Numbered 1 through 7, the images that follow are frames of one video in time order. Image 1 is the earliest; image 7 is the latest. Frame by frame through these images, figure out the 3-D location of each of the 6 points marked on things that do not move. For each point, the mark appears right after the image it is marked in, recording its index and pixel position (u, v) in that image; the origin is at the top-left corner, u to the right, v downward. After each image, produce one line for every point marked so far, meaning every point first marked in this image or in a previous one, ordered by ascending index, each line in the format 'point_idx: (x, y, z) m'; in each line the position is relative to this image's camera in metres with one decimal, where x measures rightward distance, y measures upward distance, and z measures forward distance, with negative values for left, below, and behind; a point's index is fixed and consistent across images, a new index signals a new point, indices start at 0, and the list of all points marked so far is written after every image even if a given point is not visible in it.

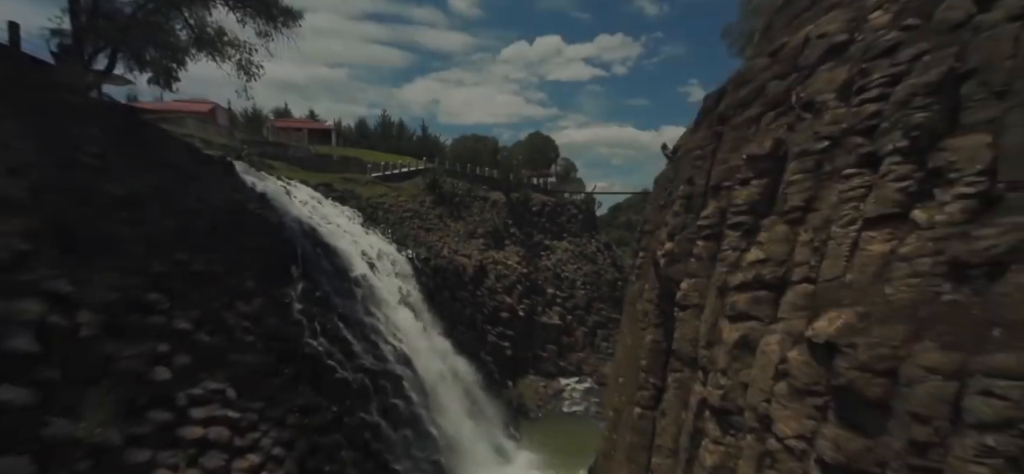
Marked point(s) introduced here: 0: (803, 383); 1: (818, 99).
0: (+2.2, -1.1, +3.8) m
1: (+3.2, +1.5, +5.2) m
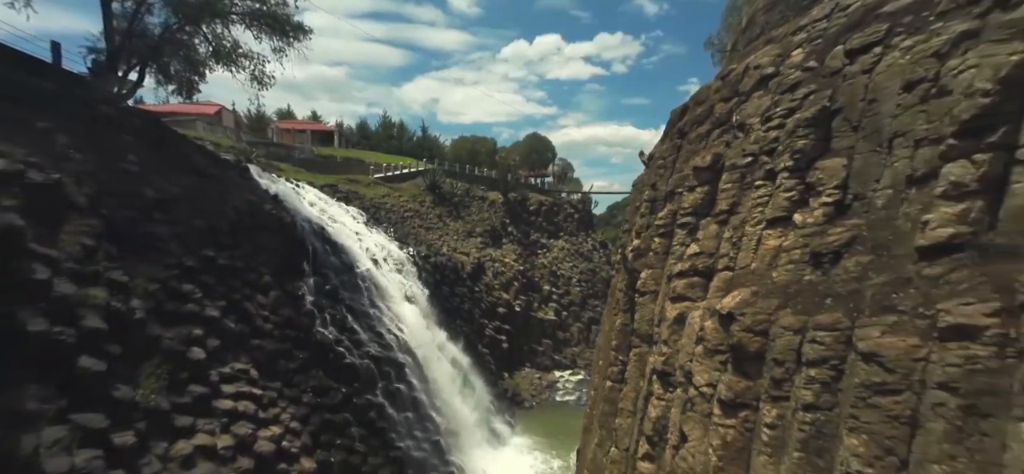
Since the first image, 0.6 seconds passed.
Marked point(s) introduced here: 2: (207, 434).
0: (+2.0, -1.1, +5.0) m
1: (+3.0, +1.5, +6.4) m
2: (-5.2, -3.3, +8.4) m
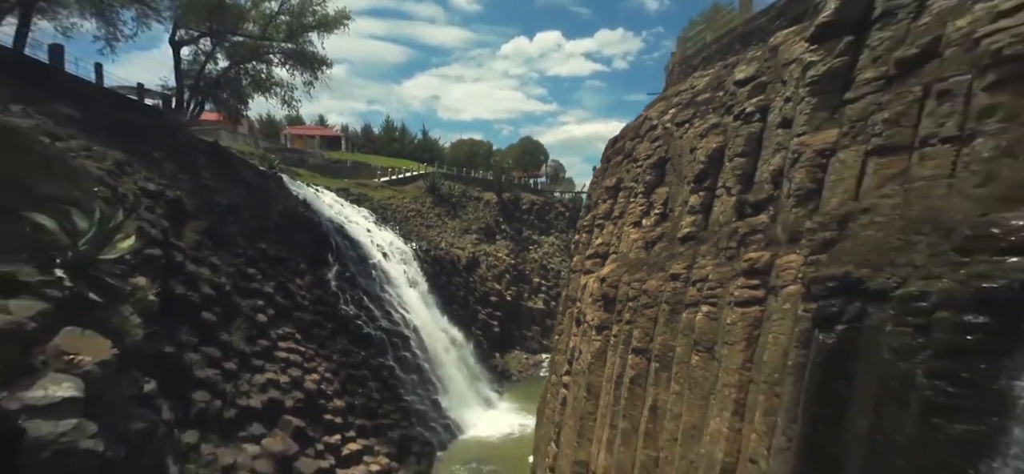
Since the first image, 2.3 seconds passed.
0: (+1.4, -1.0, +8.5) m
1: (+2.4, +1.6, +9.9) m
2: (-5.8, -3.3, +11.9) m
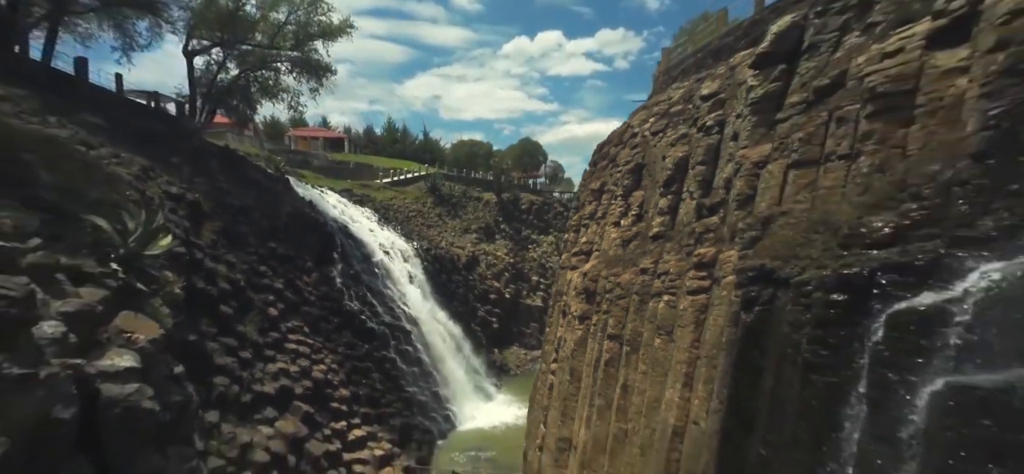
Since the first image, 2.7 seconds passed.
0: (+1.3, -1.0, +9.4) m
1: (+2.3, +1.6, +10.8) m
2: (-5.9, -3.2, +12.8) m
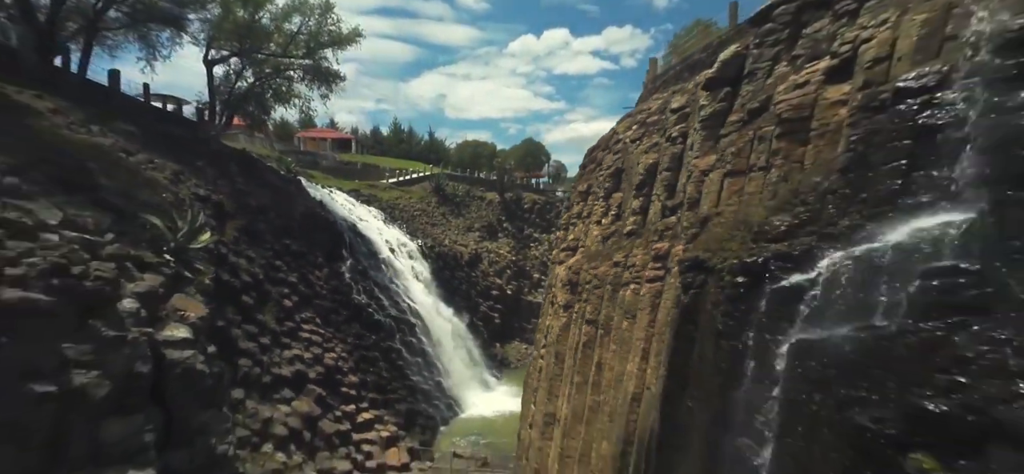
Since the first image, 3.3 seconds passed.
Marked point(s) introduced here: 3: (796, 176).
0: (+1.1, -1.0, +10.5) m
1: (+2.1, +1.7, +11.8) m
2: (-6.1, -3.2, +13.9) m
3: (+2.8, +0.6, +4.9) m
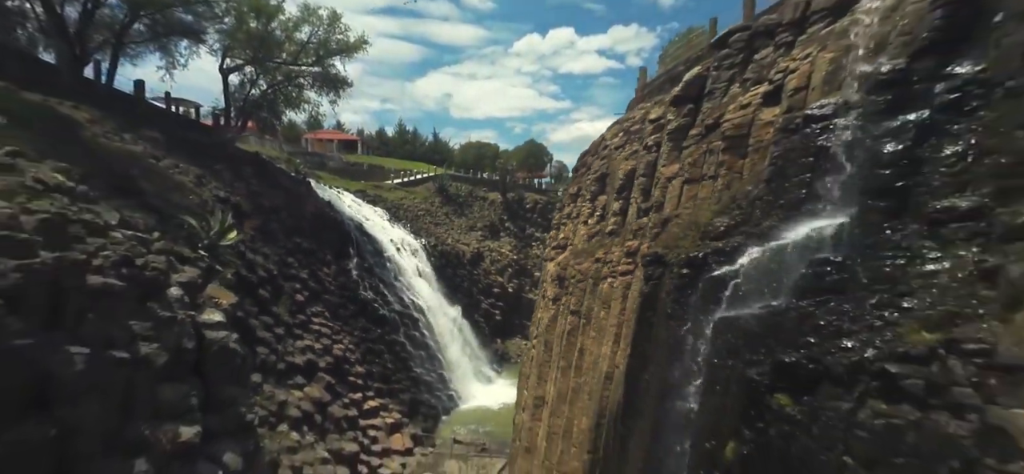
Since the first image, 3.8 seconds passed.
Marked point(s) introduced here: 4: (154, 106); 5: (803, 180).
0: (+1.0, -1.0, +11.4) m
1: (+2.0, +1.7, +12.8) m
2: (-6.2, -3.1, +15.0) m
3: (+2.7, +0.6, +5.9) m
4: (-12.2, +4.4, +16.7) m
5: (+2.9, +0.6, +4.9) m
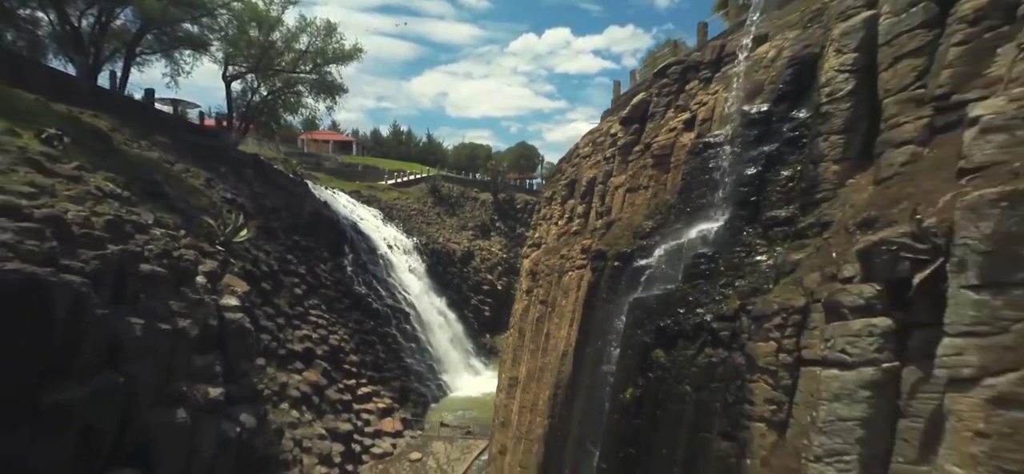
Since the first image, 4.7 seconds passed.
0: (+0.4, -0.9, +12.8) m
1: (+1.5, +1.7, +14.1) m
2: (-6.8, -3.1, +16.2) m
3: (+2.2, +0.6, +7.3) m
4: (-12.7, +4.5, +17.9) m
5: (+2.4, +0.6, +6.3) m
